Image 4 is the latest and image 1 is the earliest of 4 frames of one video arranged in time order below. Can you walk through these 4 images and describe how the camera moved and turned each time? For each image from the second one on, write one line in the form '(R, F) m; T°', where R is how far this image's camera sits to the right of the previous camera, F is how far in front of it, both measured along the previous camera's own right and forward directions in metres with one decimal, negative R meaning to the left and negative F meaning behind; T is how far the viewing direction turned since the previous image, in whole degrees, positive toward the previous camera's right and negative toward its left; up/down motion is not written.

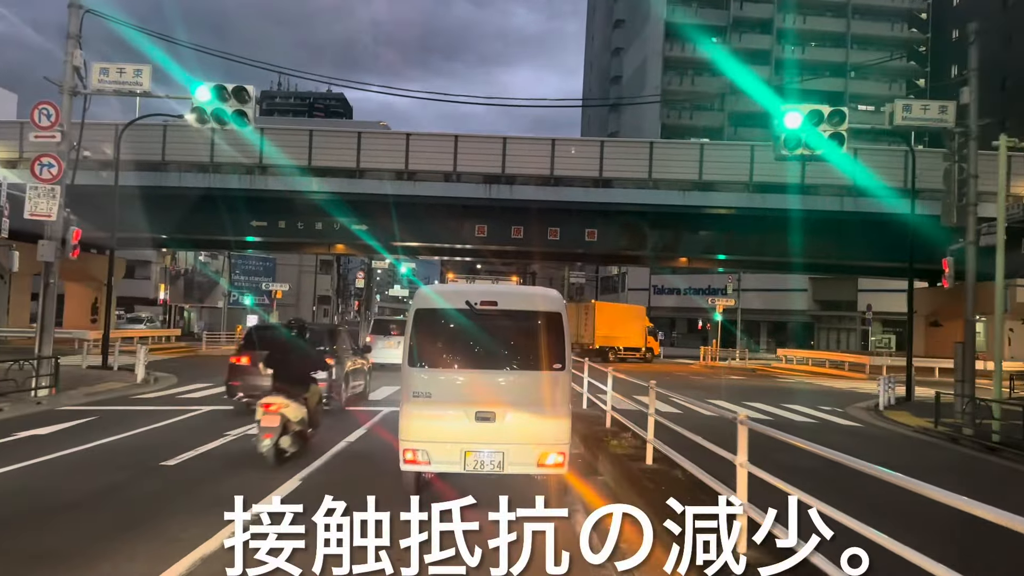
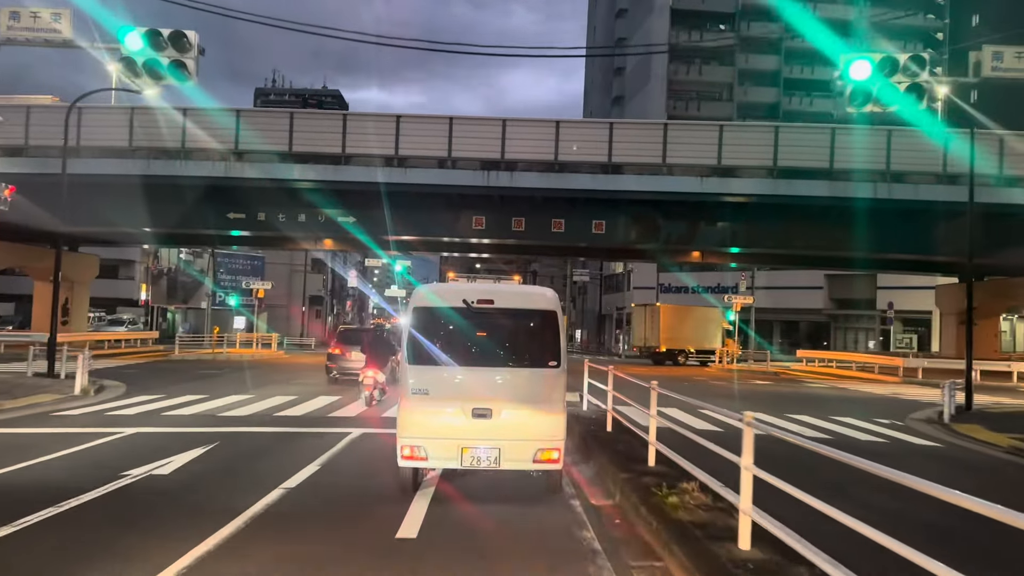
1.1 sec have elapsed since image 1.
(0.0, +1.8) m; 0°
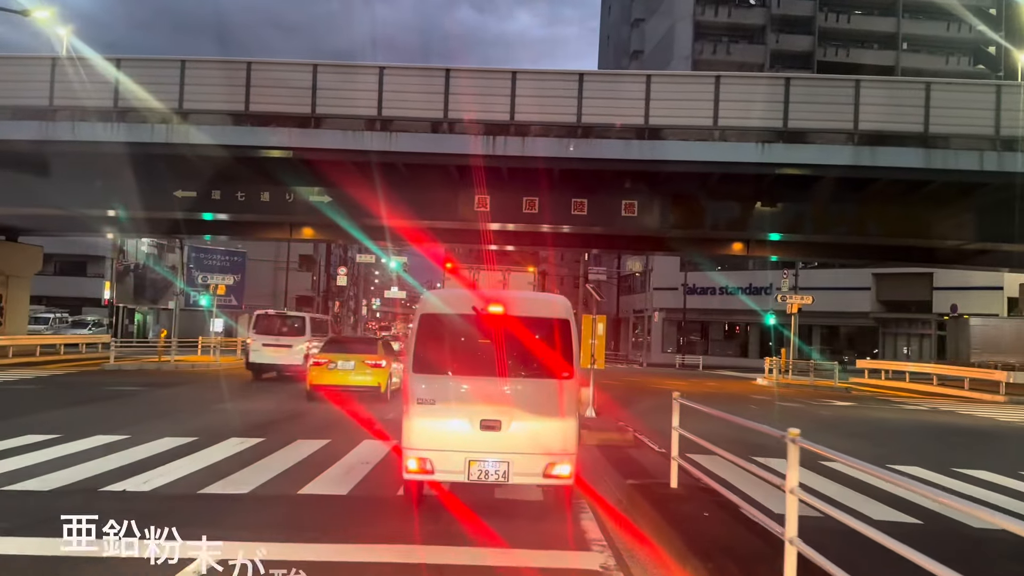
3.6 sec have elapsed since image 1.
(-0.1, +3.7) m; 0°
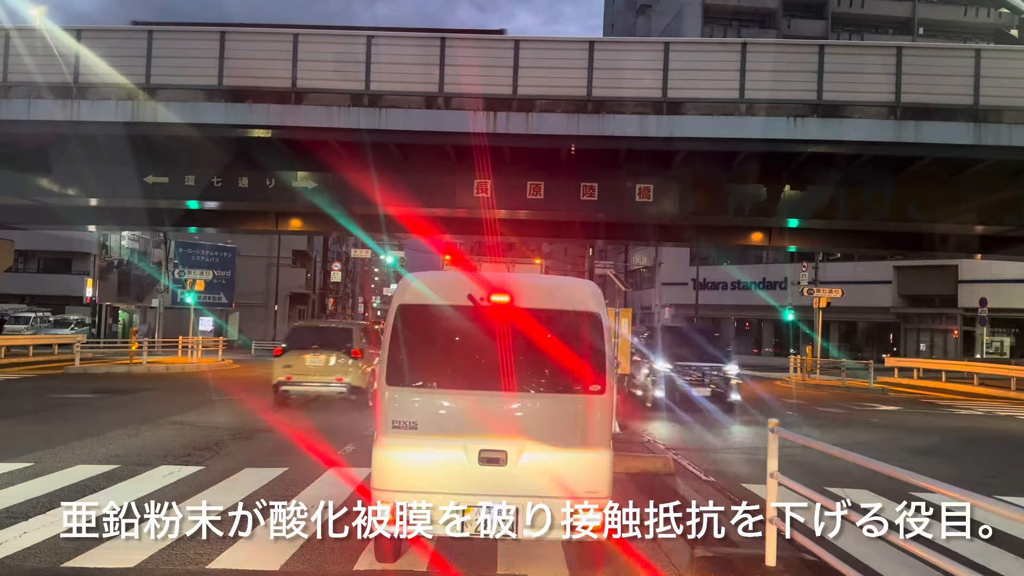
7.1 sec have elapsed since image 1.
(0.0, +1.5) m; 0°
